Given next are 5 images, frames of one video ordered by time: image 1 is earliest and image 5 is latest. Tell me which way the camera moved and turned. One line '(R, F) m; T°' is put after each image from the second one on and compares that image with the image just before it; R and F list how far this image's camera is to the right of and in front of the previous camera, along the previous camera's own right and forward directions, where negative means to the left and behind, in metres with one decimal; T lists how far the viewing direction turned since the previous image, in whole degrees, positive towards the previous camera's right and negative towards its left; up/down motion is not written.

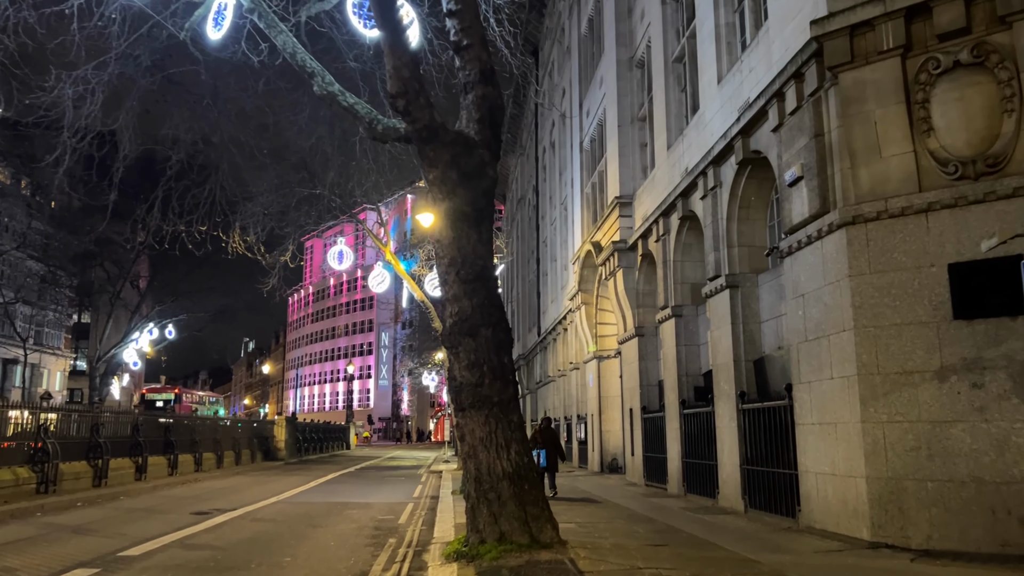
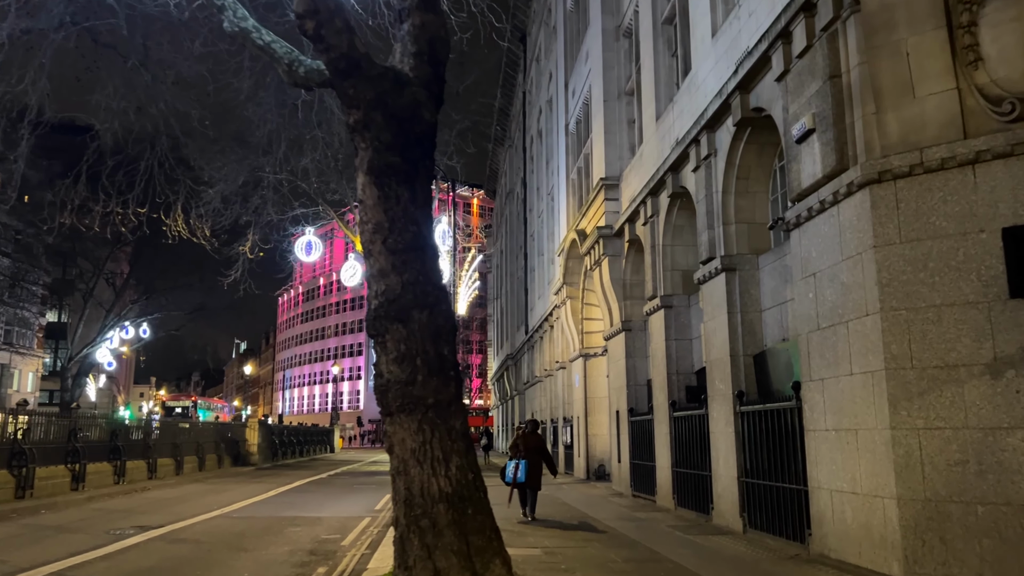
(+0.6, +1.9) m; 0°
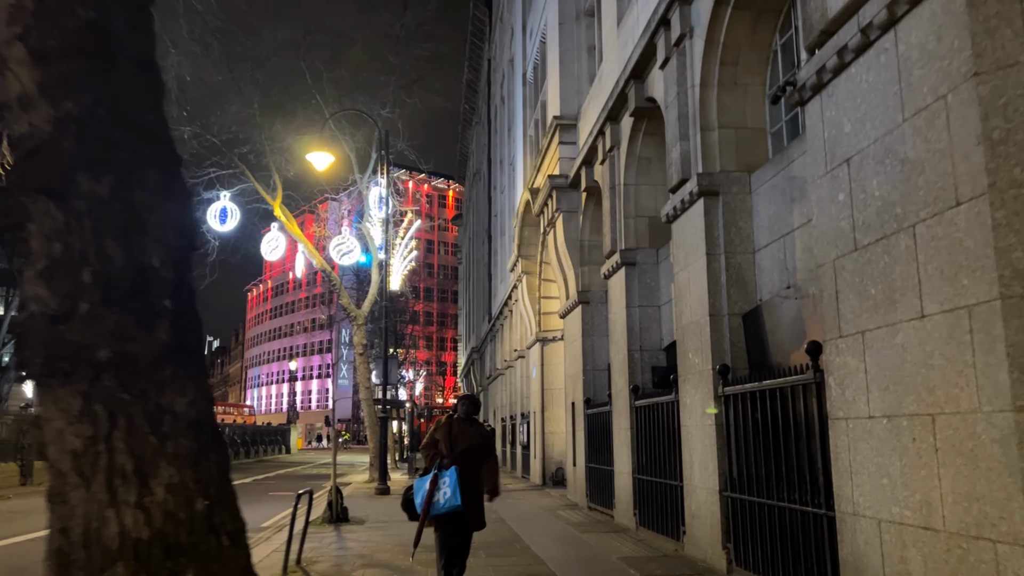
(+1.1, +3.6) m; +1°
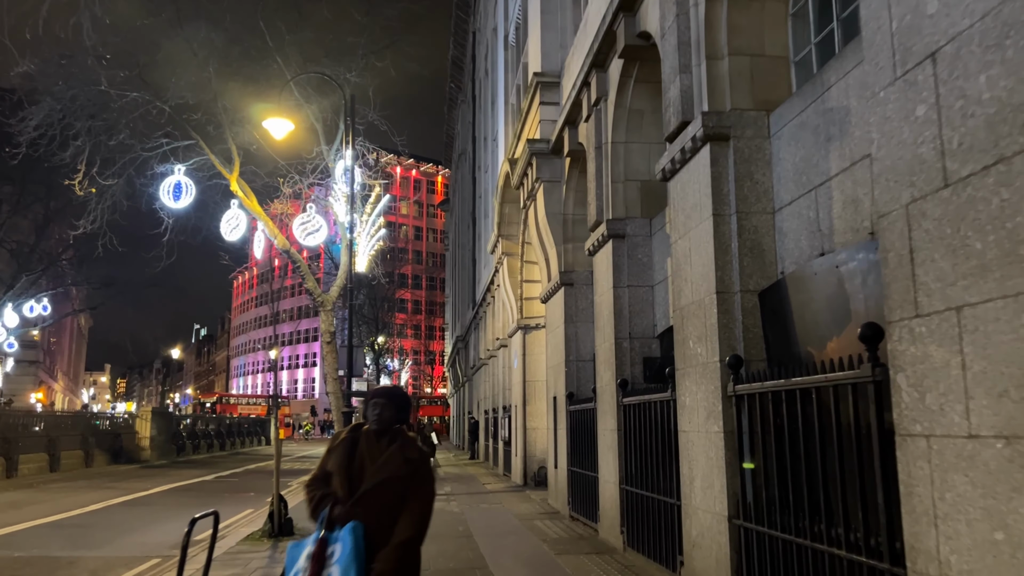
(+0.3, +1.8) m; +1°
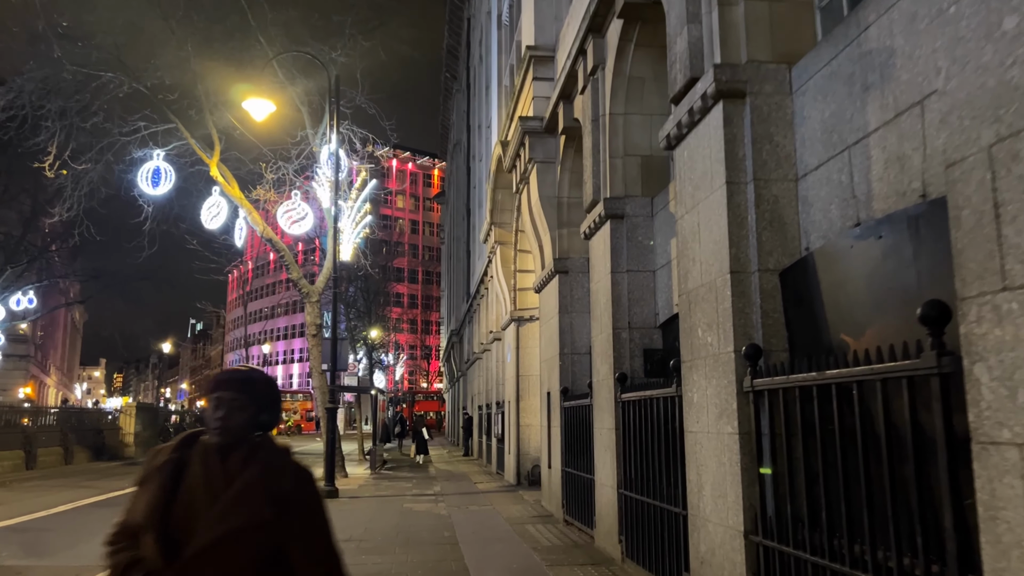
(+0.1, +0.9) m; 0°
